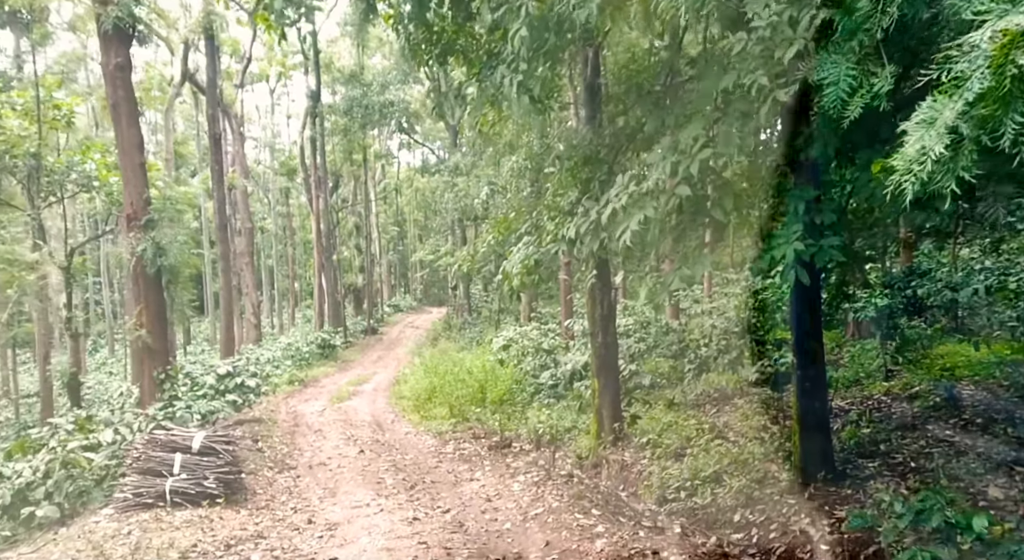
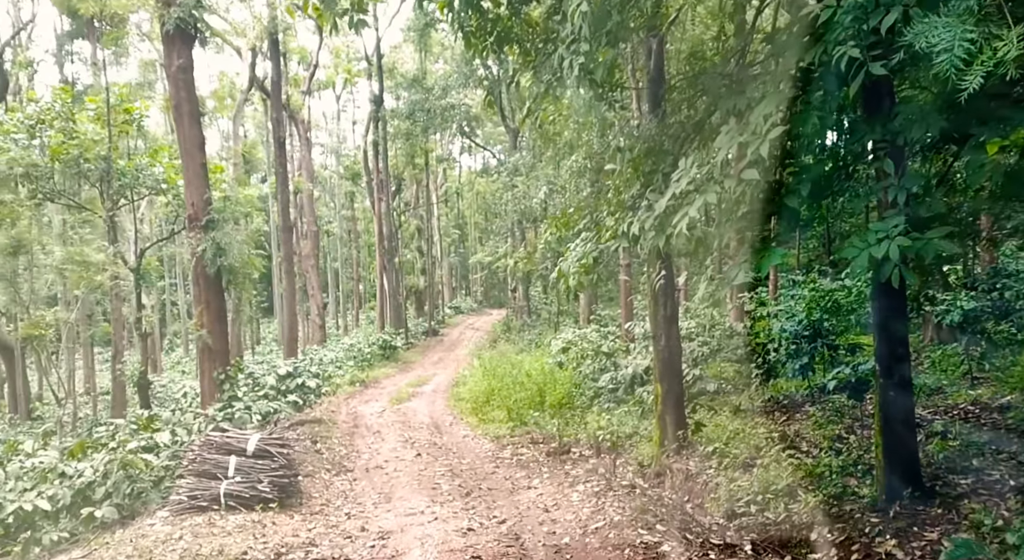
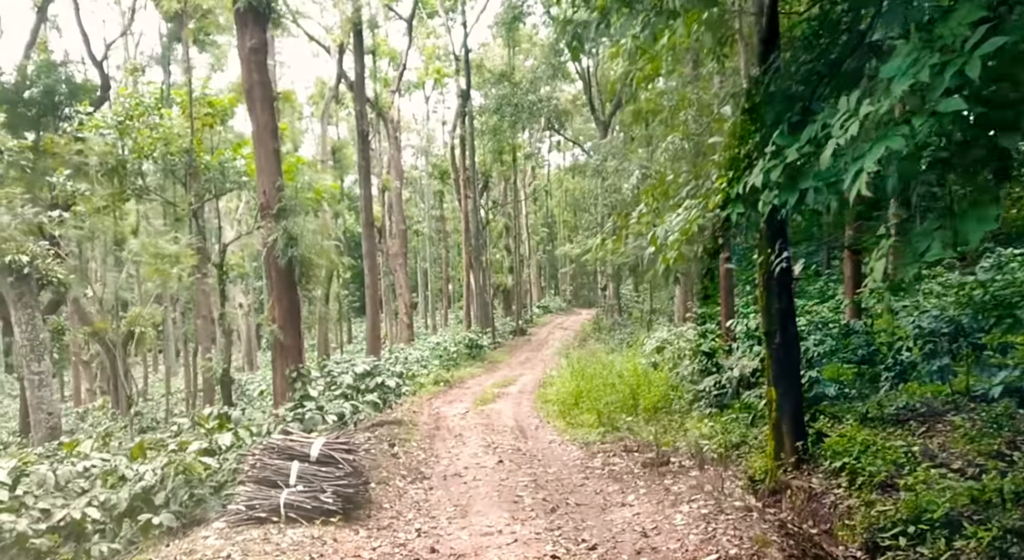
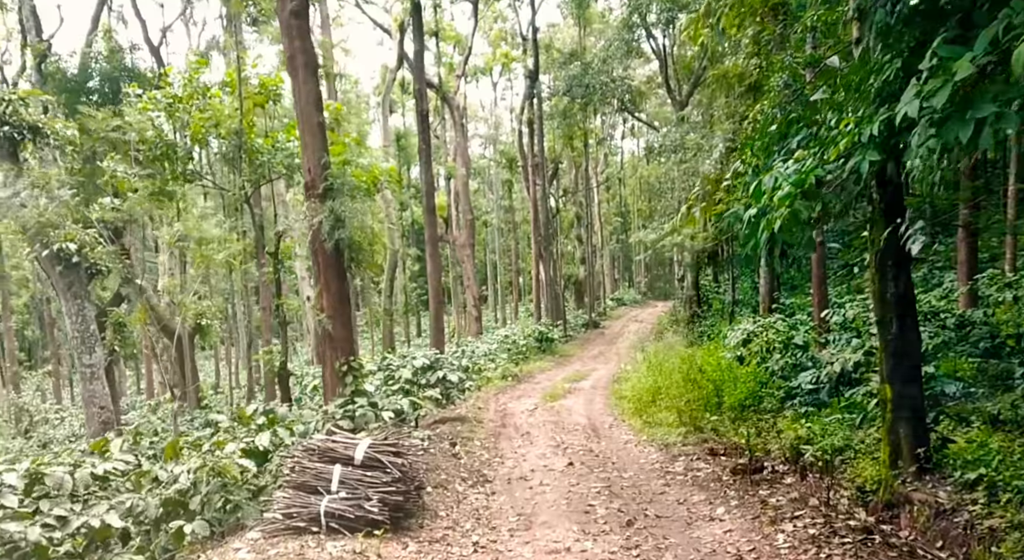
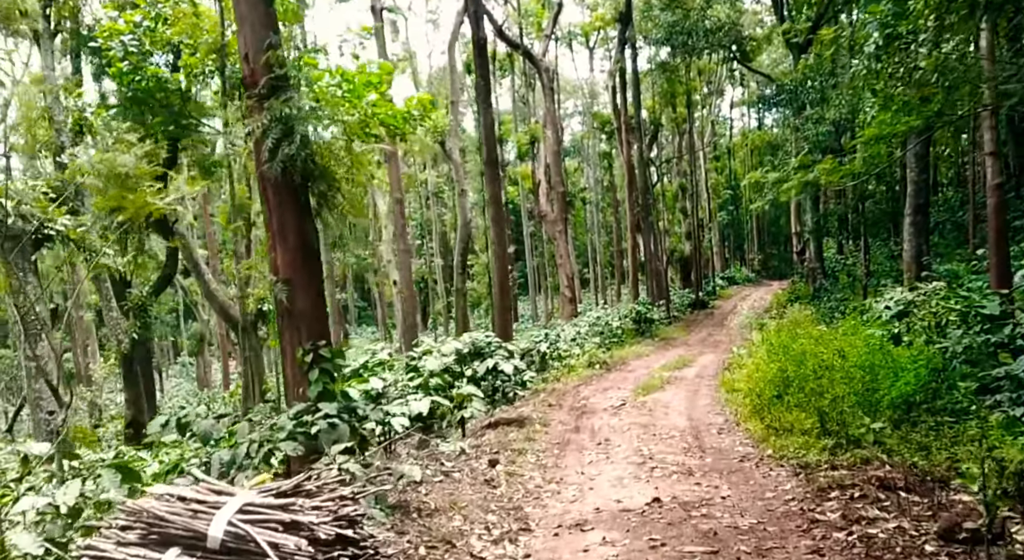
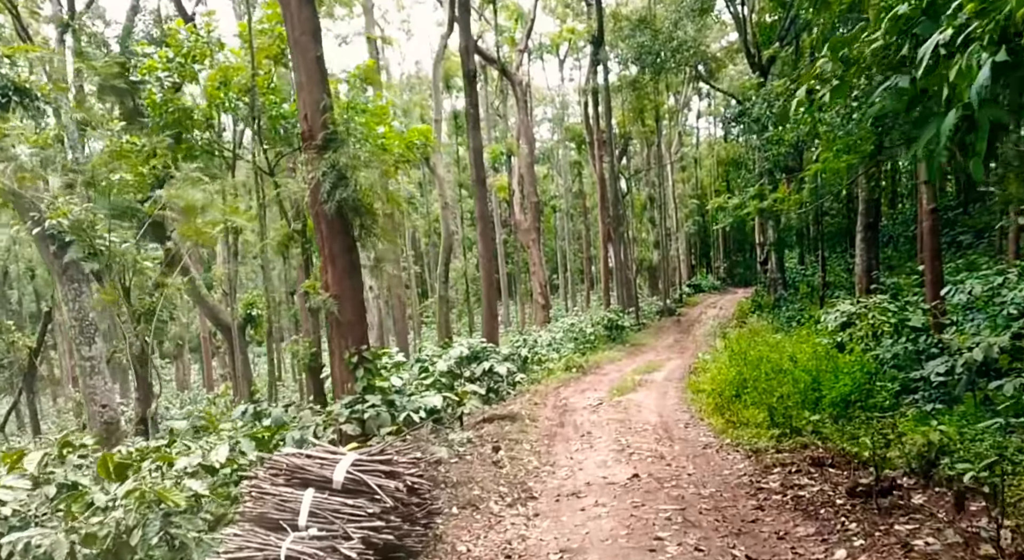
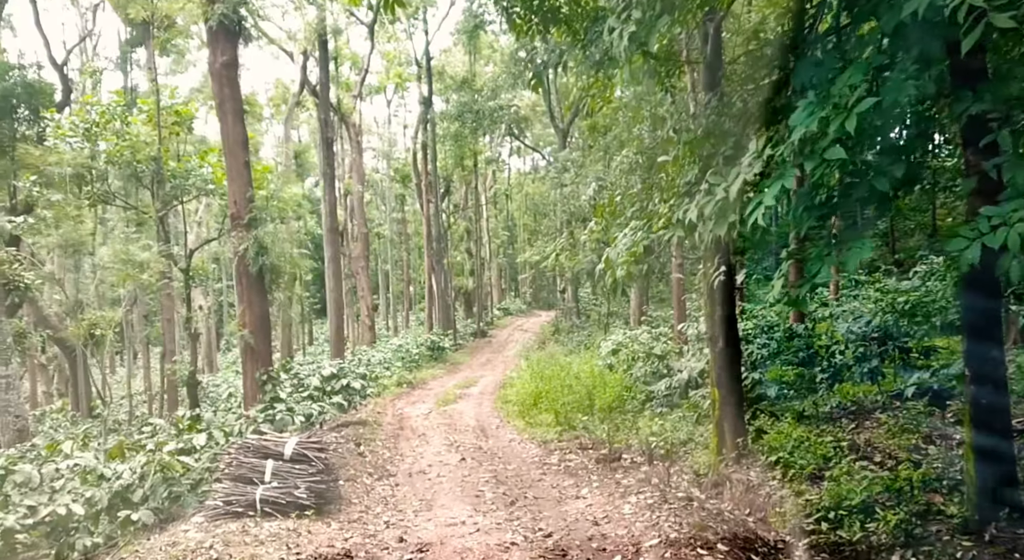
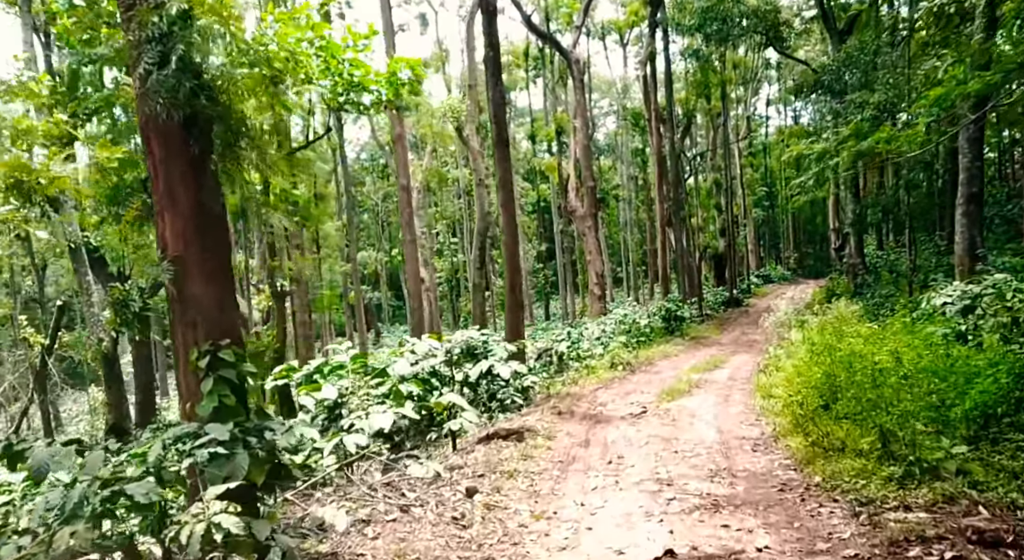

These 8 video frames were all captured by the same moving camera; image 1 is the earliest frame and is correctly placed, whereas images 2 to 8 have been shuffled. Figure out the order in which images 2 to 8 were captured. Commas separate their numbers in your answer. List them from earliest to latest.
2, 7, 3, 4, 6, 5, 8
